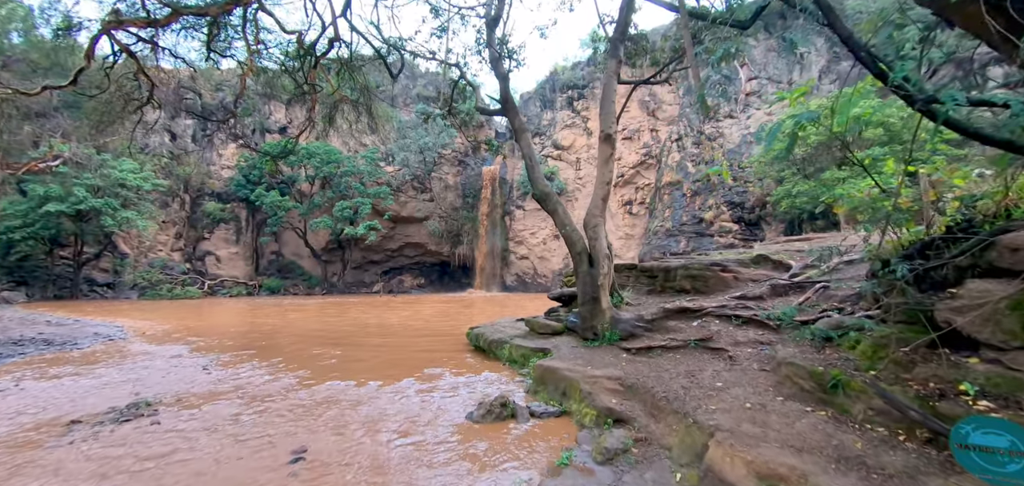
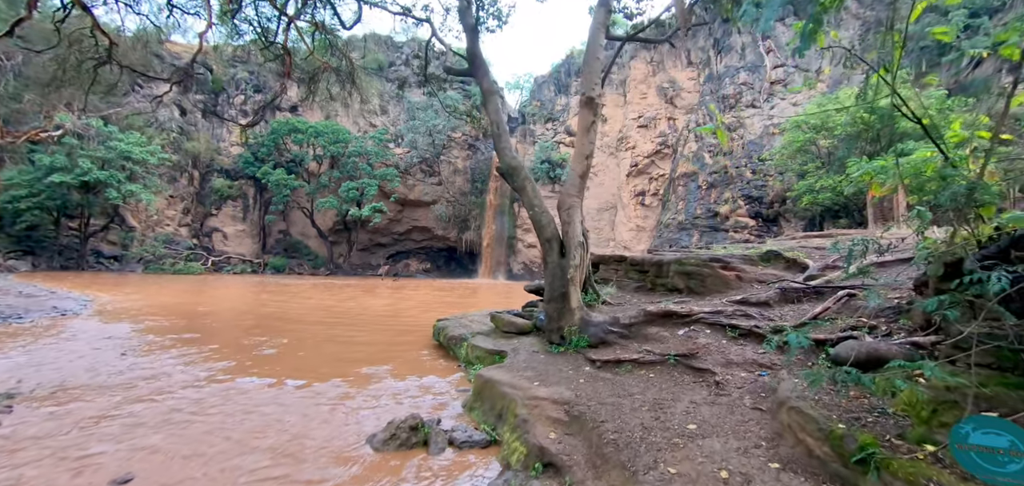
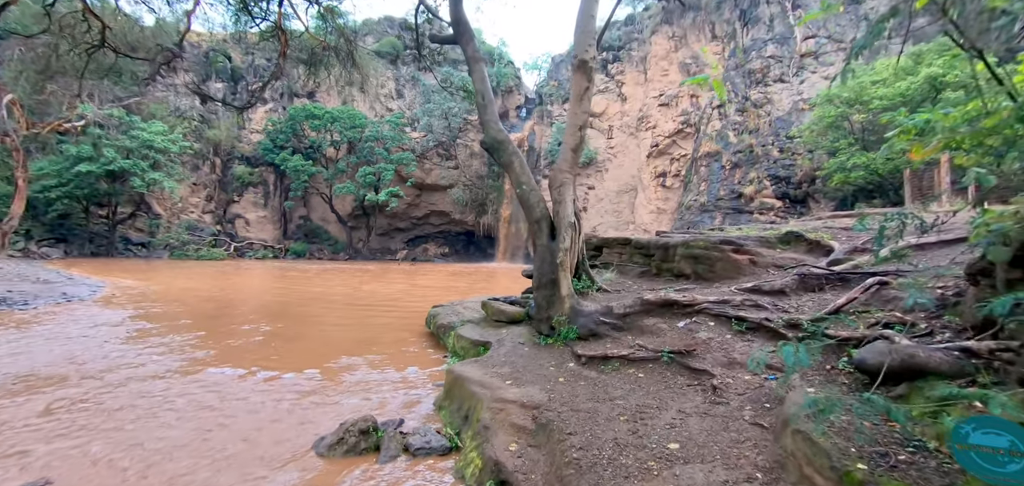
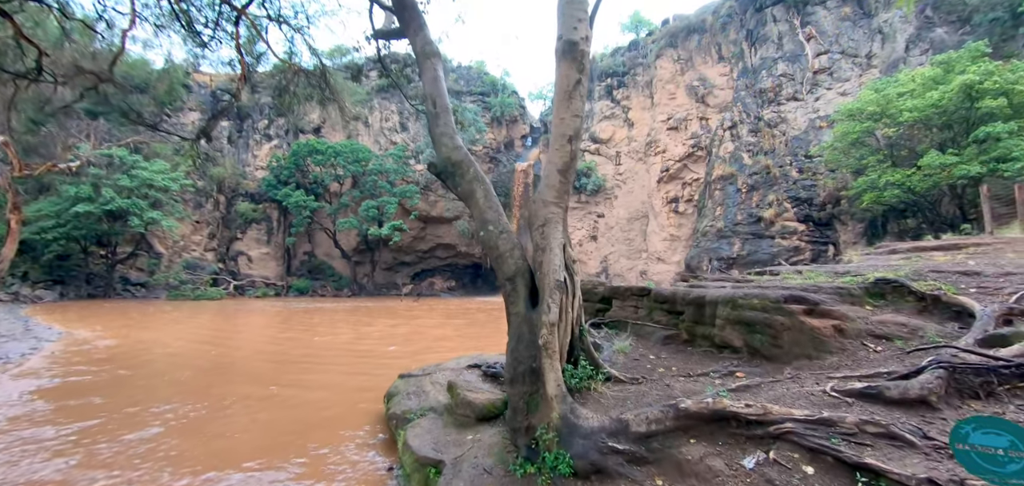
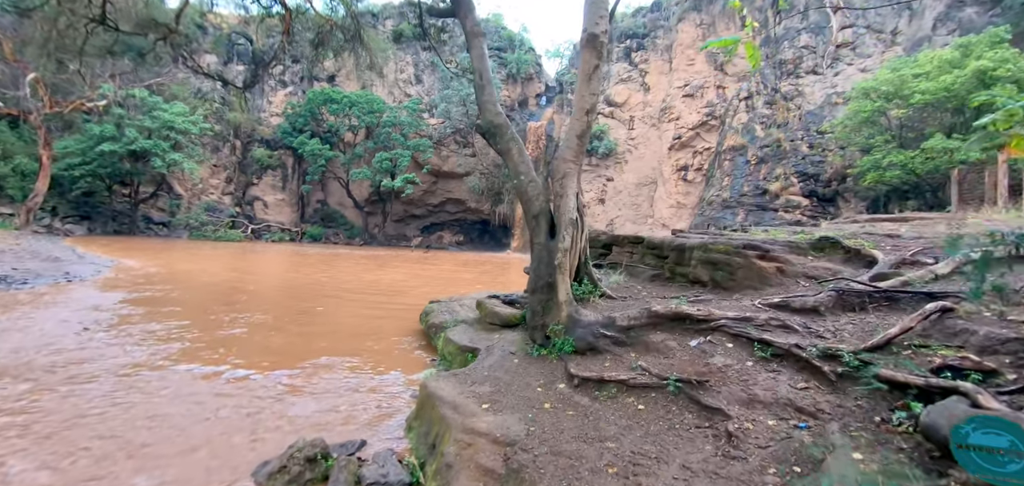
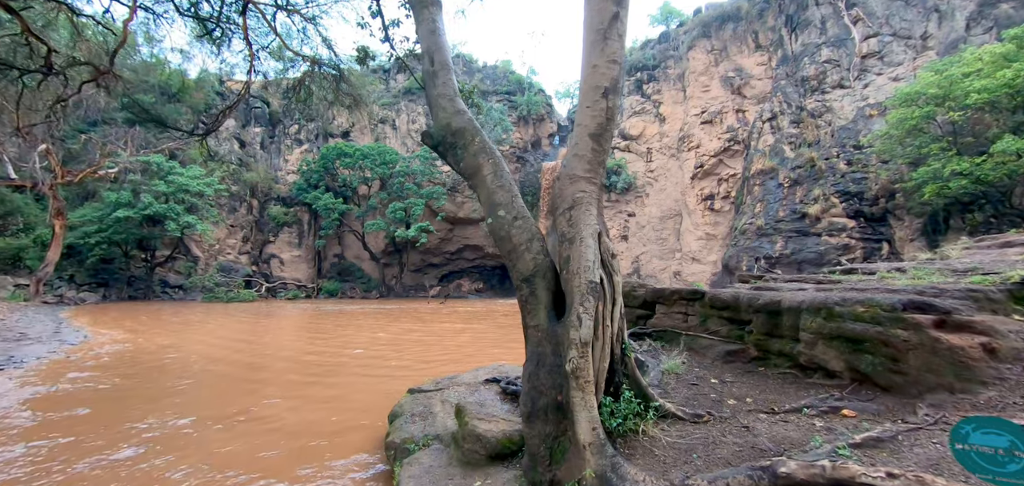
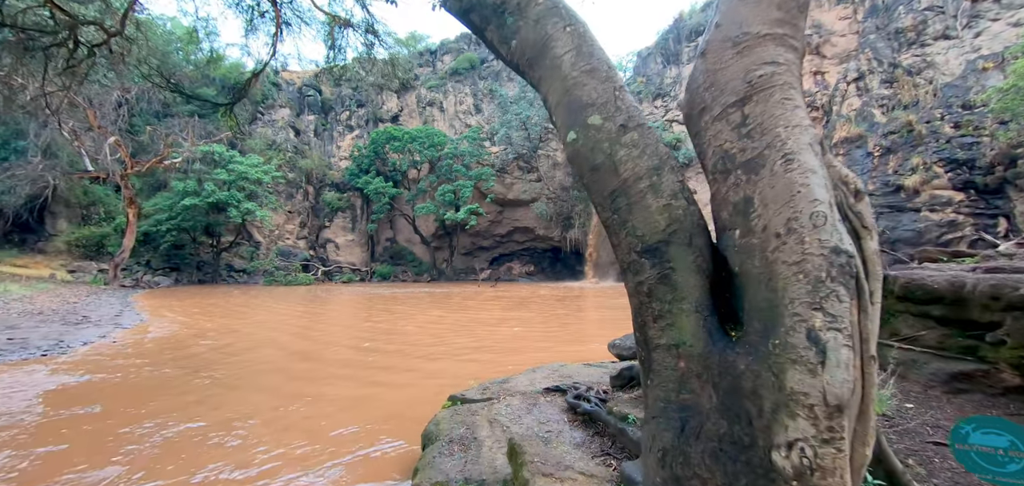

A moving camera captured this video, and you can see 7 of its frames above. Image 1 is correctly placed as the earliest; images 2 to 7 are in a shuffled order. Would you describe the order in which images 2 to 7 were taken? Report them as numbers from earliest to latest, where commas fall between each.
2, 3, 5, 4, 6, 7
